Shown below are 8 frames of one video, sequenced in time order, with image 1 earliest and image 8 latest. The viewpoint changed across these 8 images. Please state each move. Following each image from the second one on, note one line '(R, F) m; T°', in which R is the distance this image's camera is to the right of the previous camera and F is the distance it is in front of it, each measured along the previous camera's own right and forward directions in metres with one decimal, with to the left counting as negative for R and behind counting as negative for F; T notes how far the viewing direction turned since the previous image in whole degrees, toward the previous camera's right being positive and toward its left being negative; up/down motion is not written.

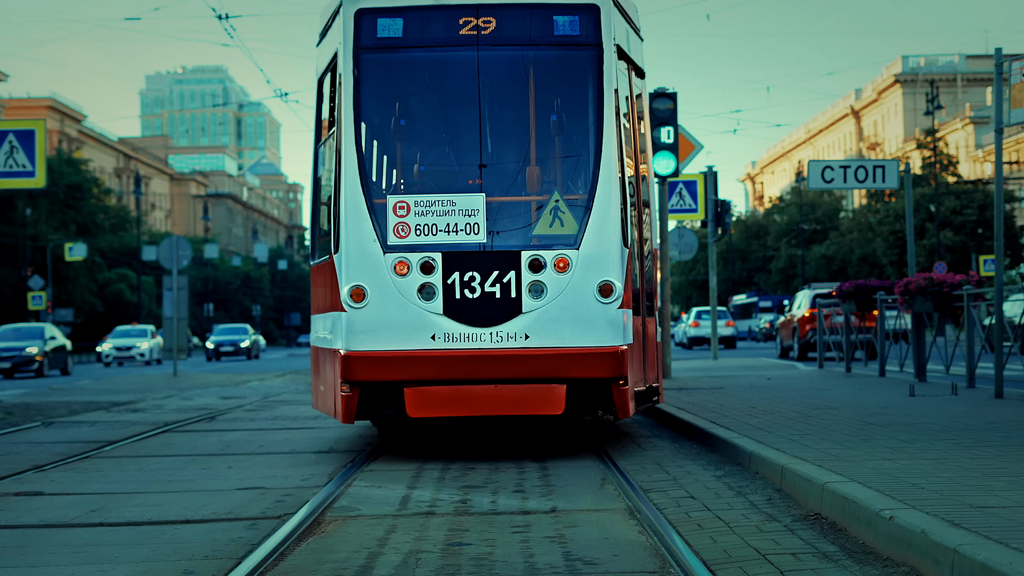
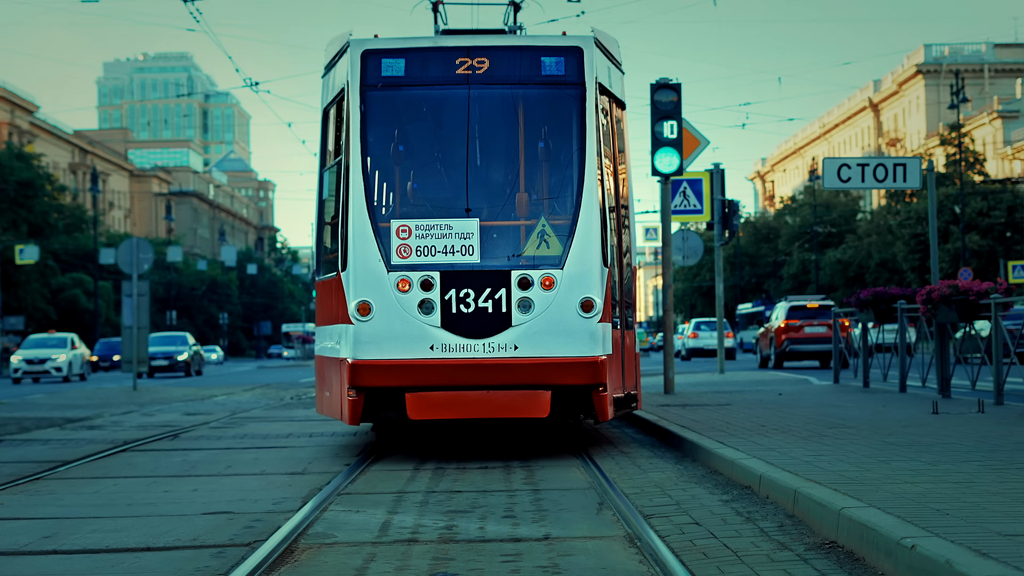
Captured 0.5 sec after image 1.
(+0.1, +0.9) m; 0°
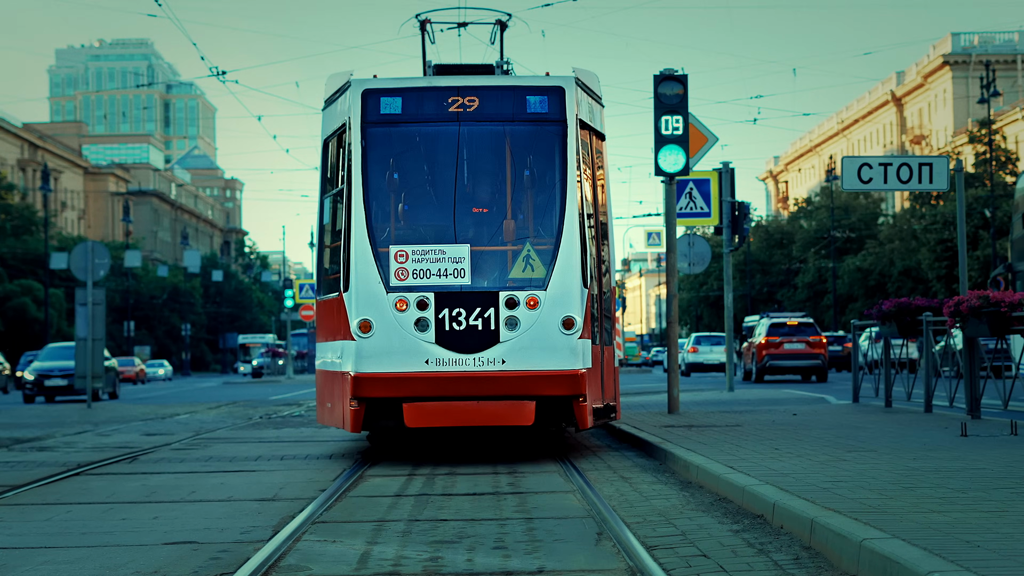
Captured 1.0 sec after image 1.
(0.0, +0.9) m; 0°
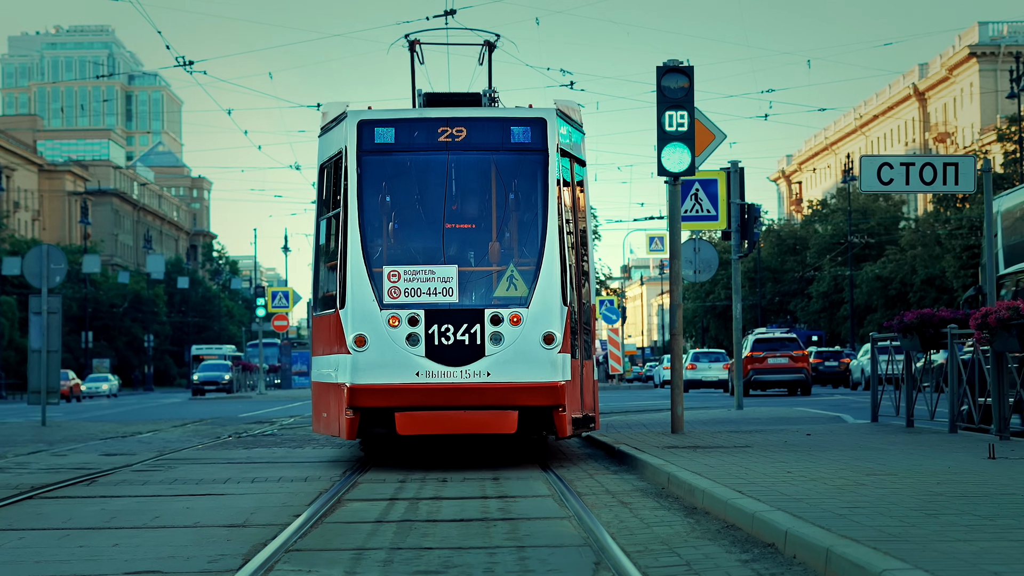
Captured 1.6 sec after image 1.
(+0.1, +0.7) m; 0°
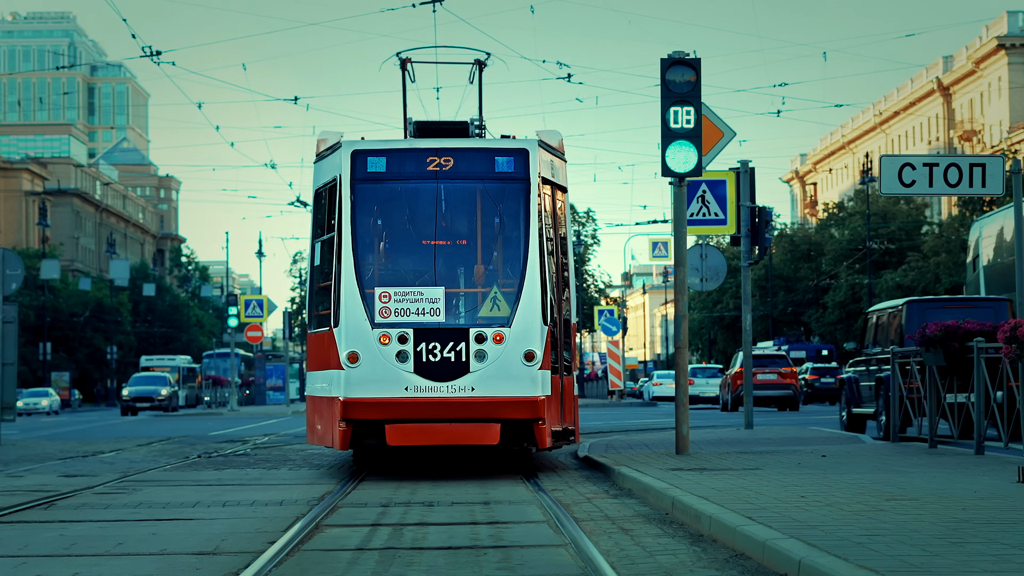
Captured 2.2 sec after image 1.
(0.0, +0.6) m; 0°
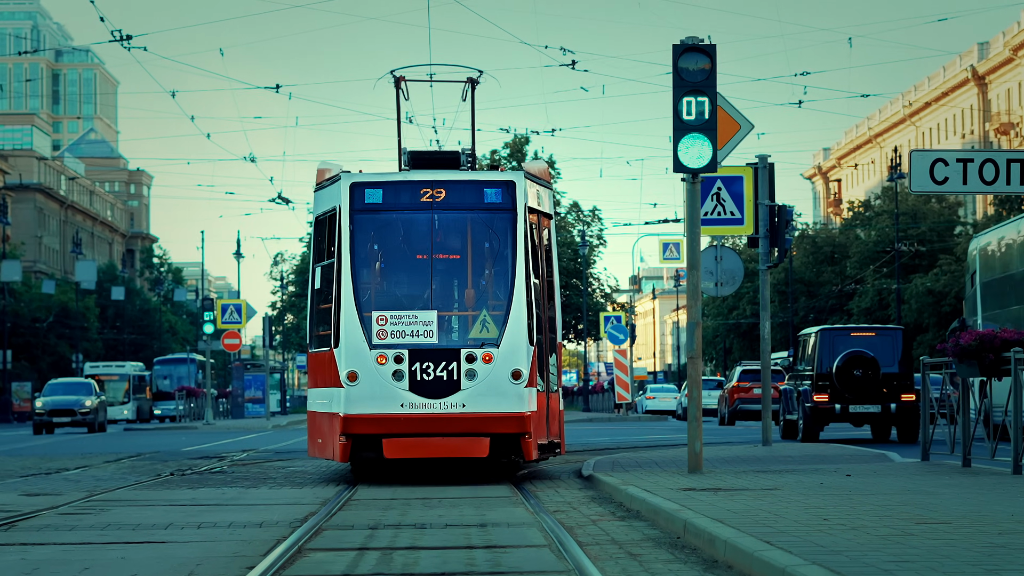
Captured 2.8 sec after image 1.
(0.0, +0.6) m; 0°
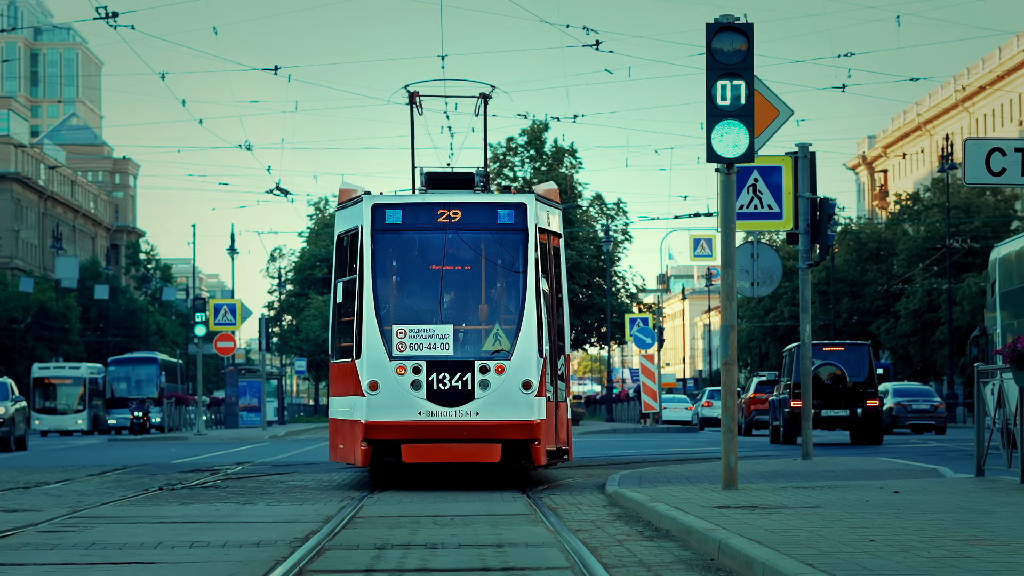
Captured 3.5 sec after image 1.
(-0.1, +0.6) m; 0°
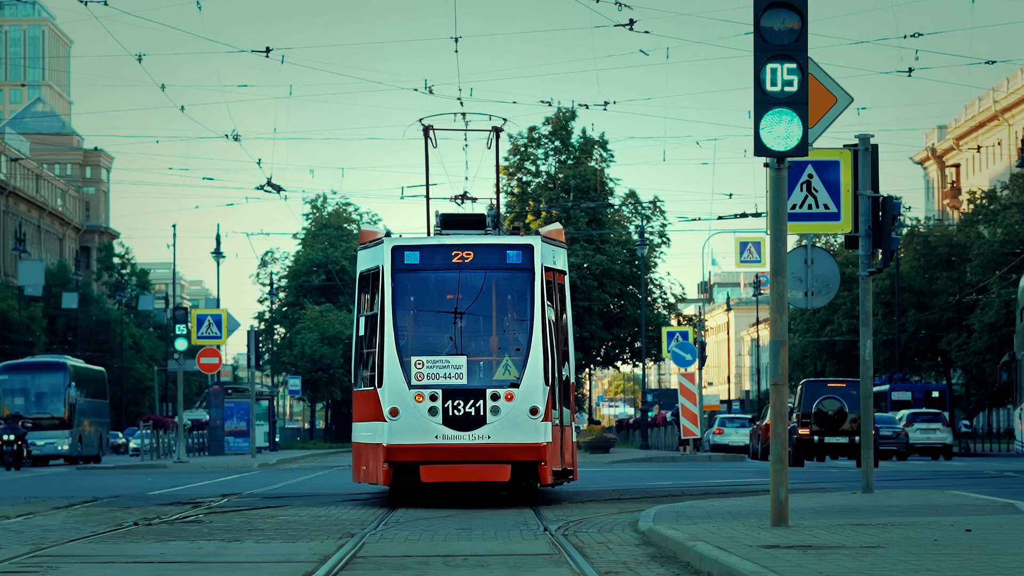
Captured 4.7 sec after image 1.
(-0.1, +0.8) m; 0°
